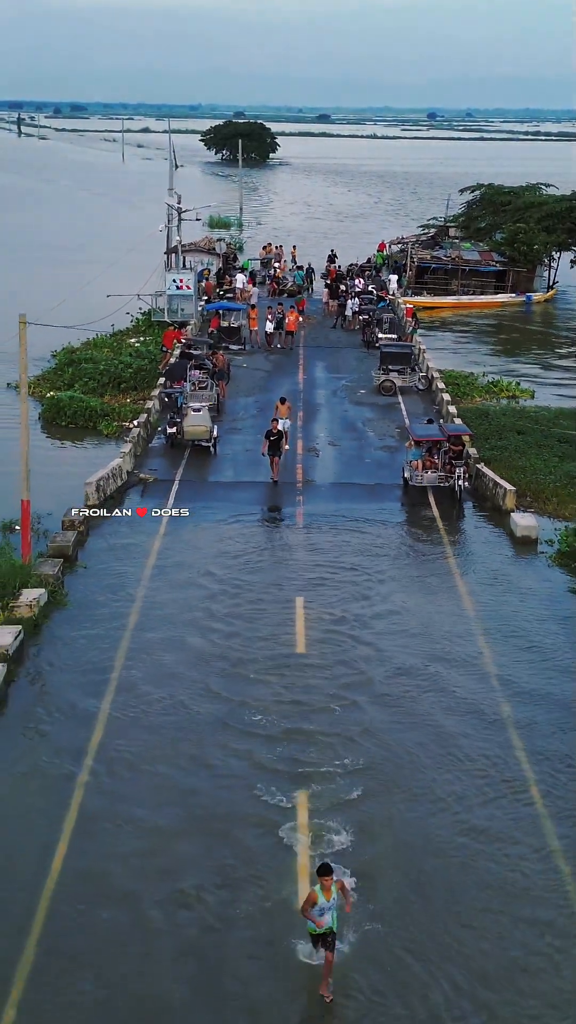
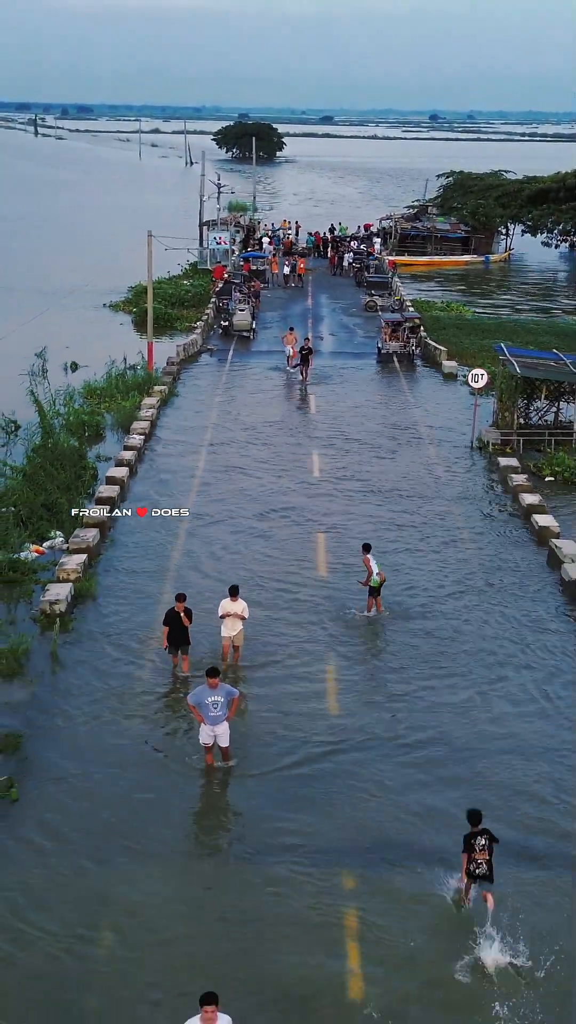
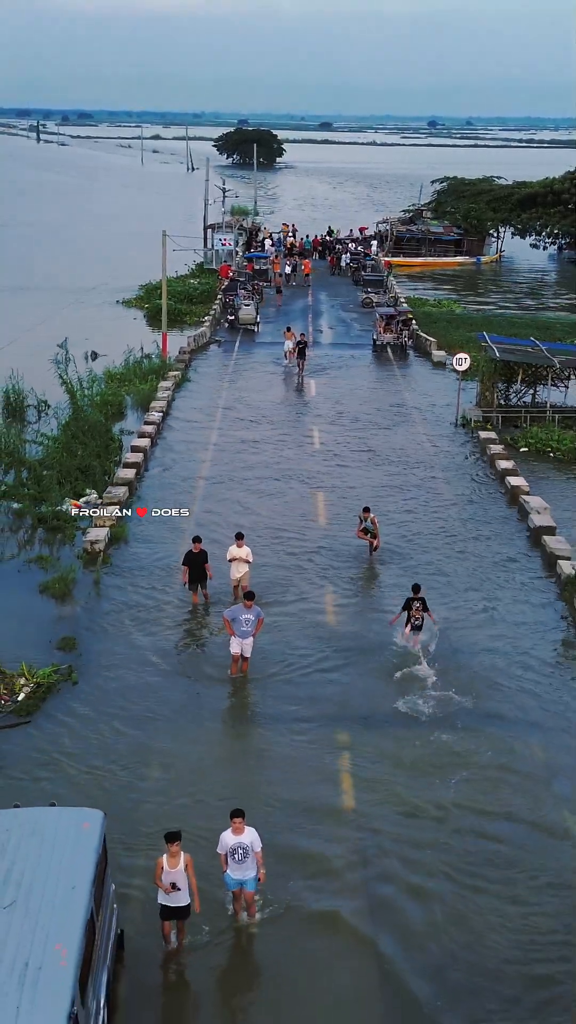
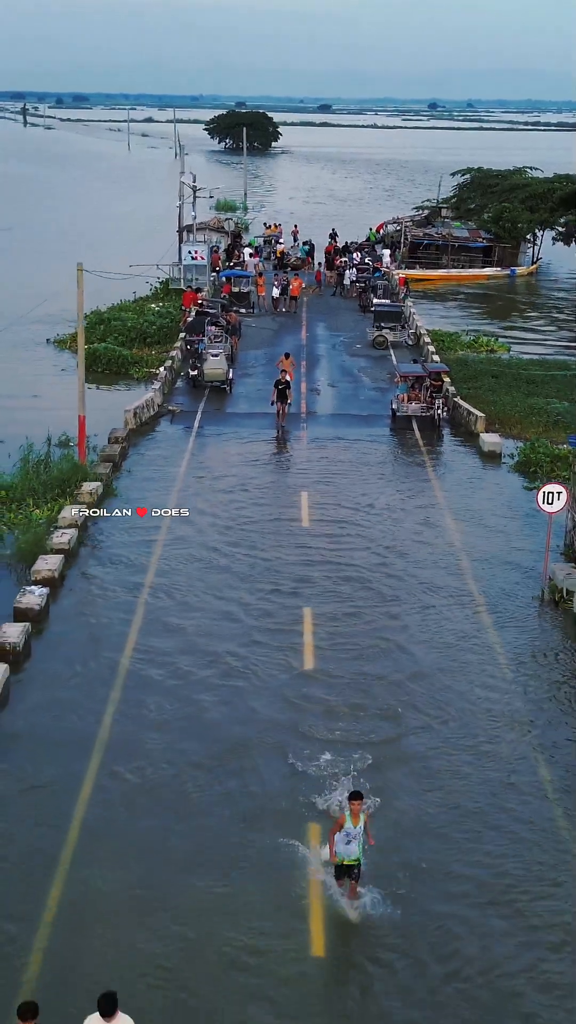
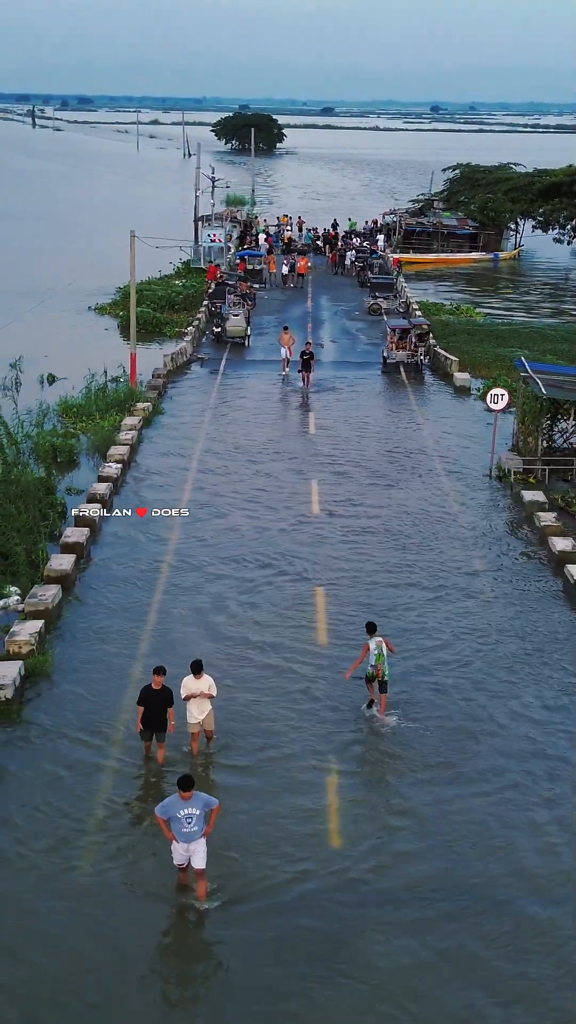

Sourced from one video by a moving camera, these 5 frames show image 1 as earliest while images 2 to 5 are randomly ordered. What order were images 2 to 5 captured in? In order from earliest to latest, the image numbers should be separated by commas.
4, 5, 2, 3
